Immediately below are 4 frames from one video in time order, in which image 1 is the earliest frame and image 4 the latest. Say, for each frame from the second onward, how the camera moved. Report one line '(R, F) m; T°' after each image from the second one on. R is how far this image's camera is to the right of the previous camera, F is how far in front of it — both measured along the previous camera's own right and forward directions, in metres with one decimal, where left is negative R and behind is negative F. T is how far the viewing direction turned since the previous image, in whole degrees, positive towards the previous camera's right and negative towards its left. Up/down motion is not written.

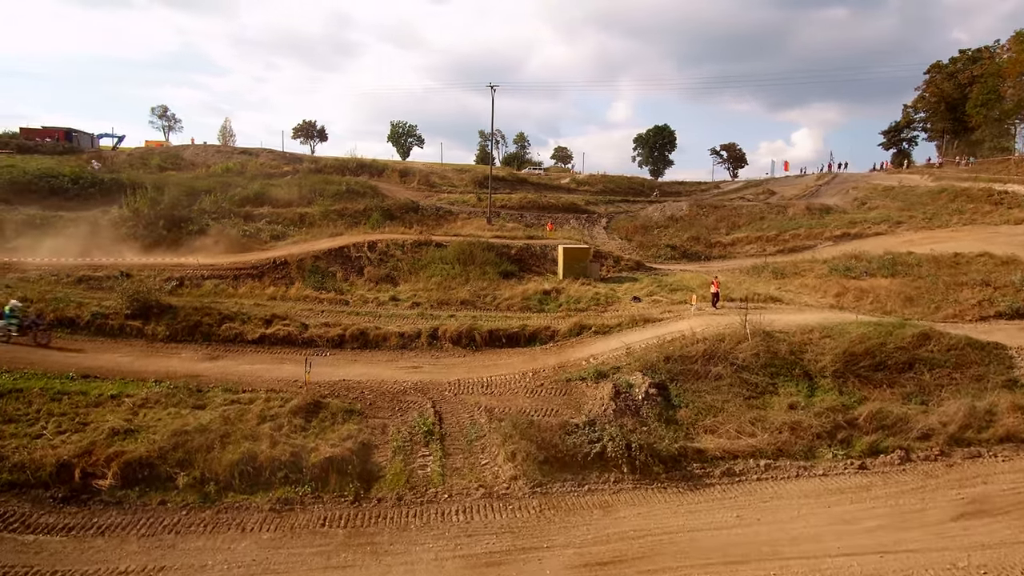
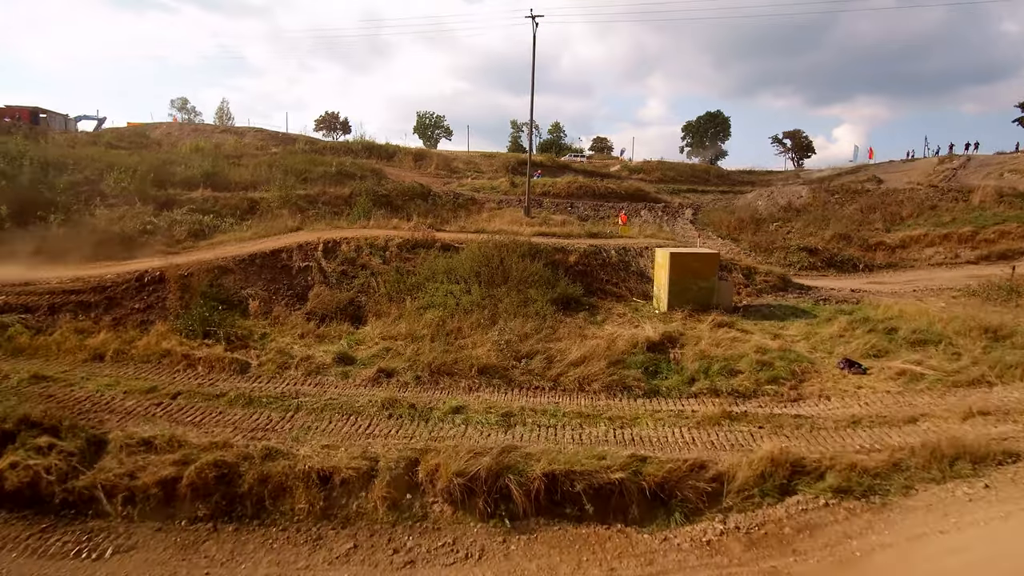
(-0.8, +10.6) m; -3°
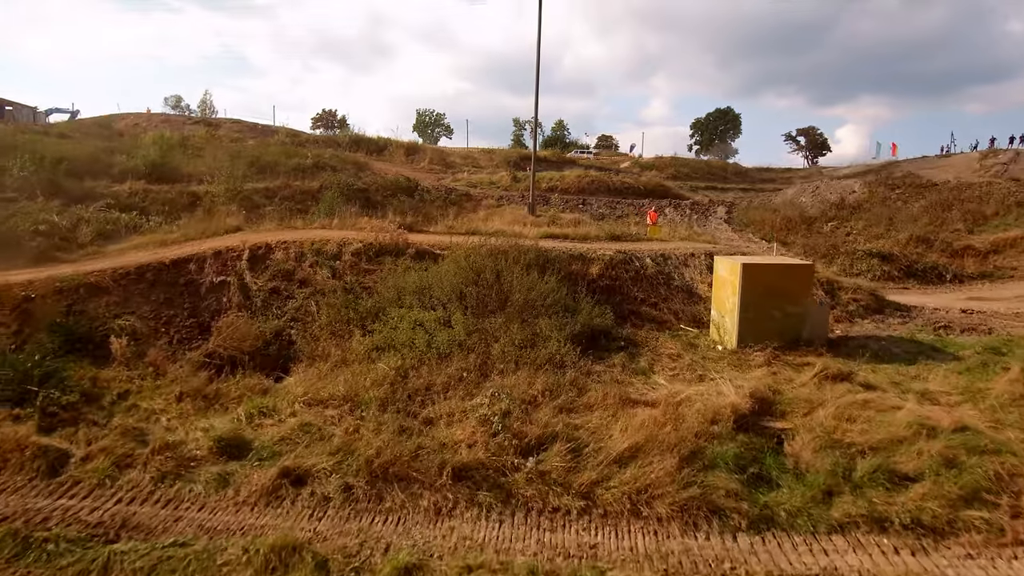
(0.0, +3.9) m; 0°
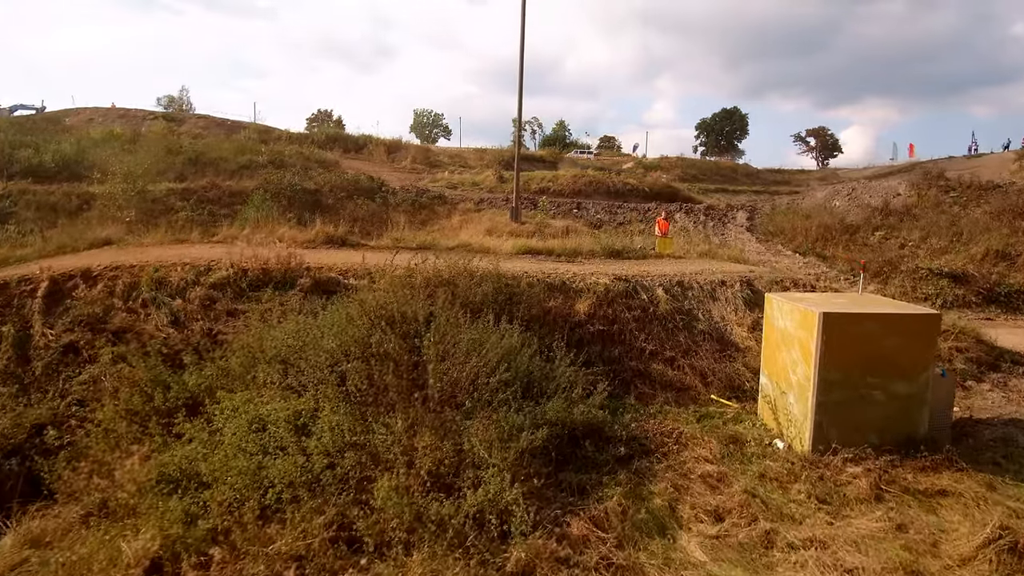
(+0.7, +3.5) m; 0°
